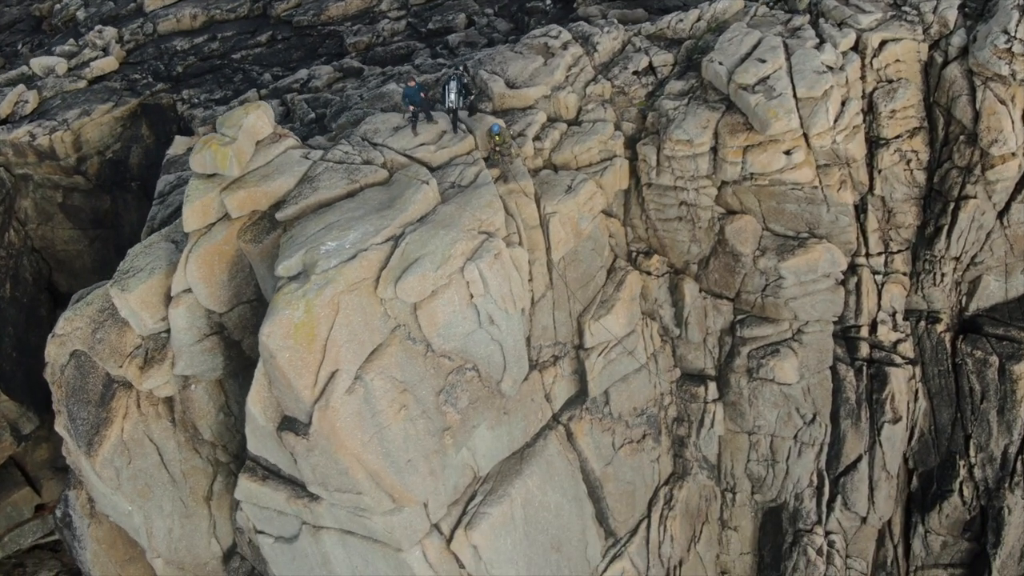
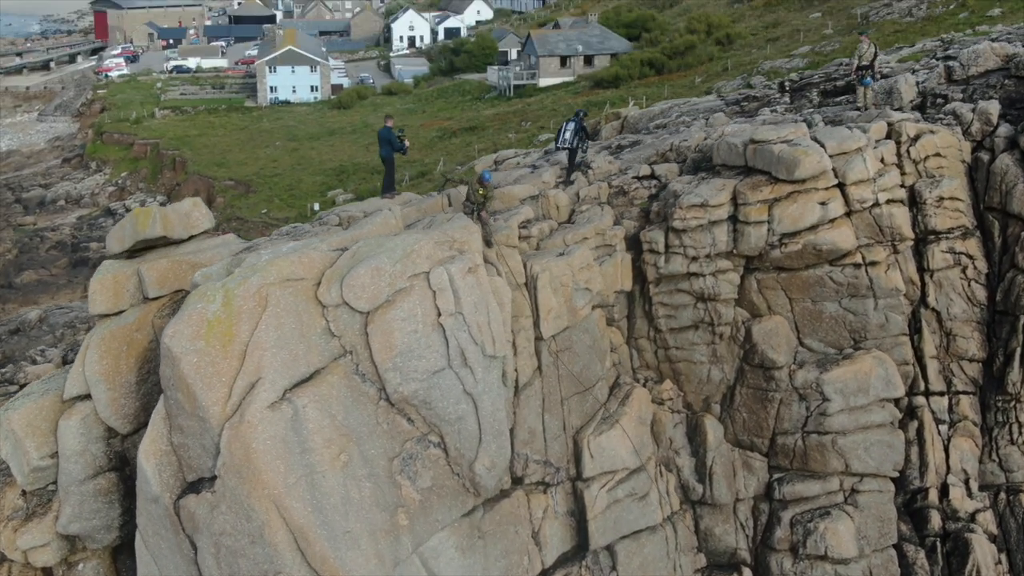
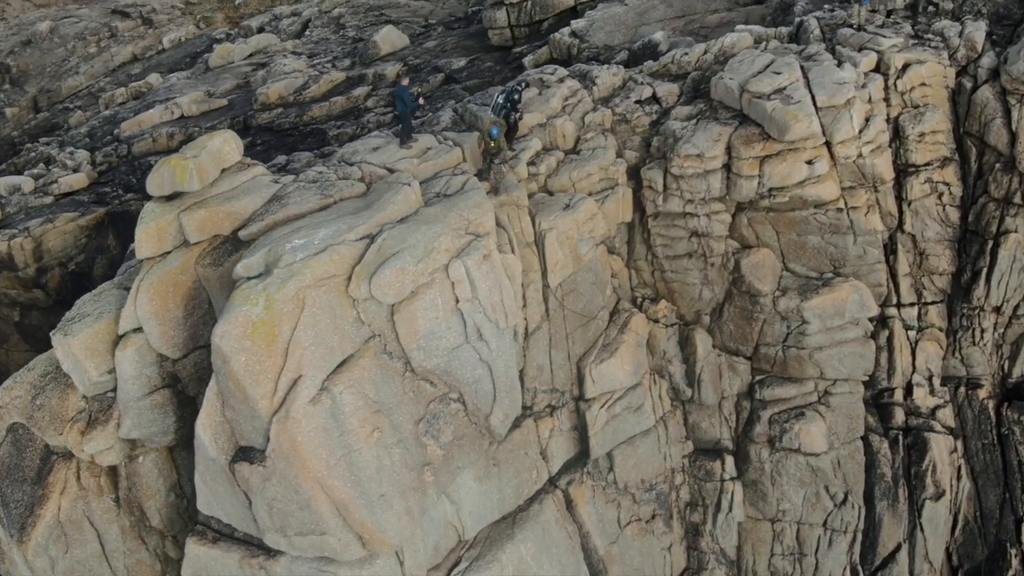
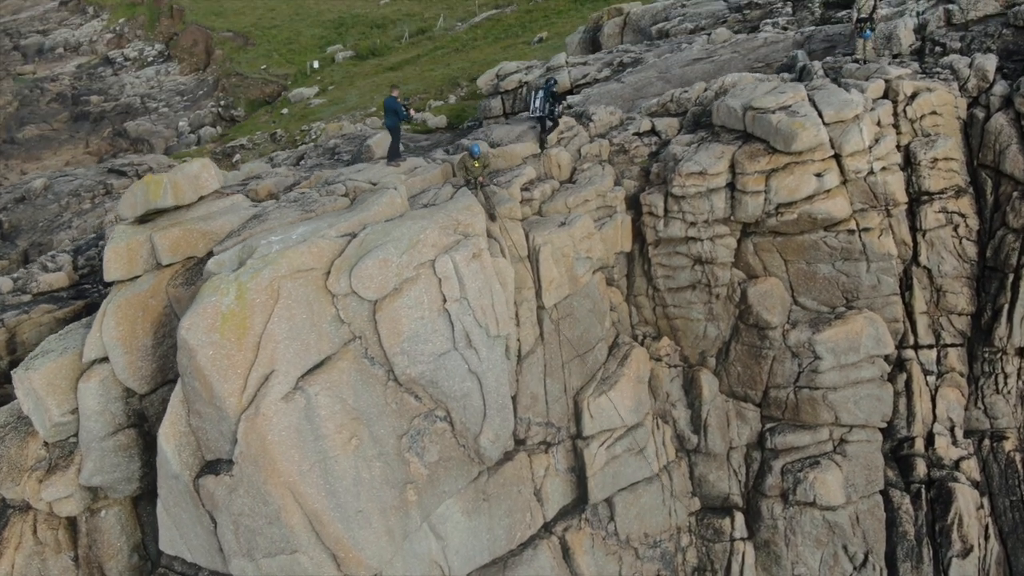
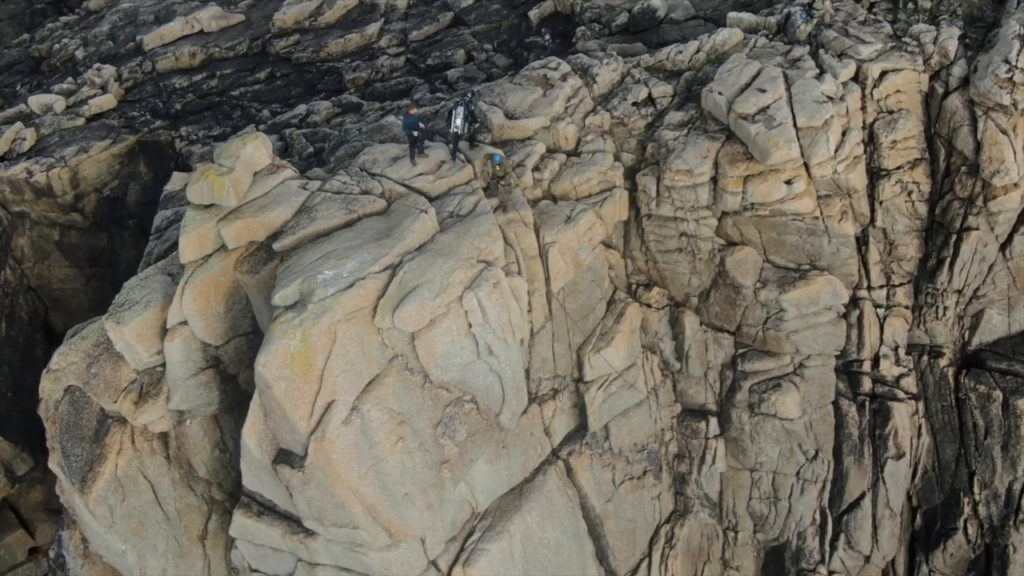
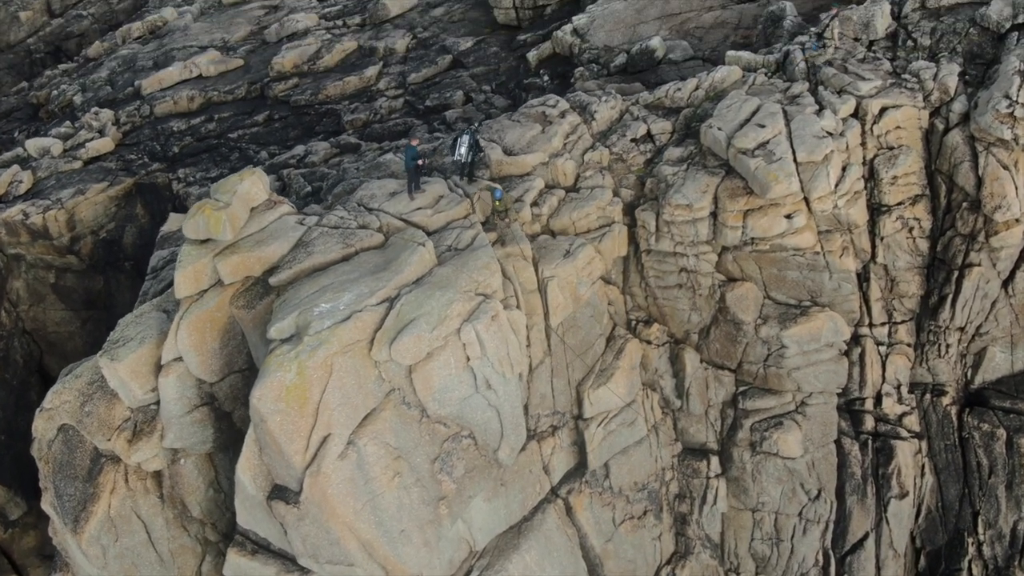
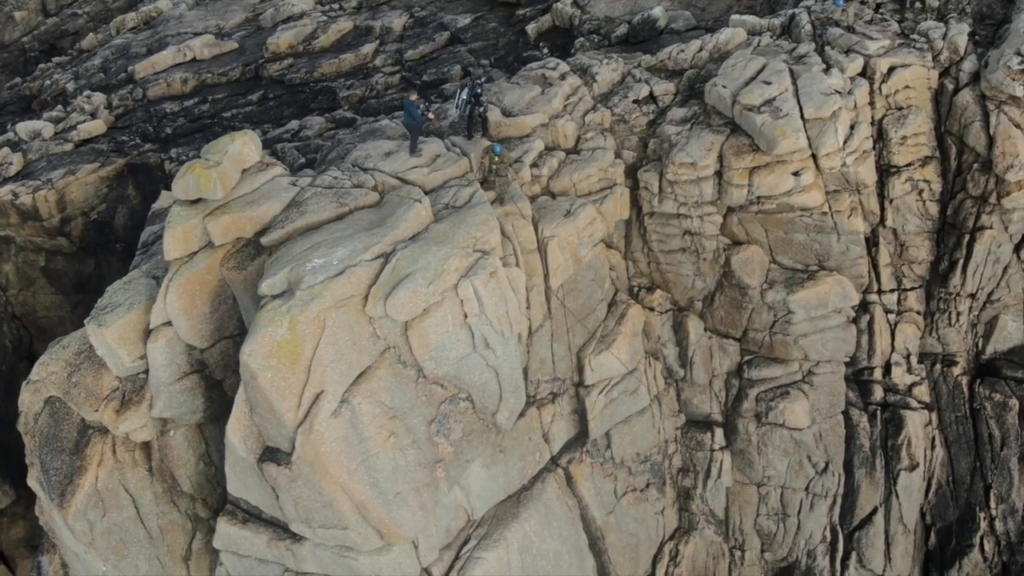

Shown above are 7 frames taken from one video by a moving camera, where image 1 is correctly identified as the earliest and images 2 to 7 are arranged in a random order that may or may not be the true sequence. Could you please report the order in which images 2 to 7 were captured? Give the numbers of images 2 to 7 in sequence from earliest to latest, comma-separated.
5, 6, 7, 3, 4, 2
